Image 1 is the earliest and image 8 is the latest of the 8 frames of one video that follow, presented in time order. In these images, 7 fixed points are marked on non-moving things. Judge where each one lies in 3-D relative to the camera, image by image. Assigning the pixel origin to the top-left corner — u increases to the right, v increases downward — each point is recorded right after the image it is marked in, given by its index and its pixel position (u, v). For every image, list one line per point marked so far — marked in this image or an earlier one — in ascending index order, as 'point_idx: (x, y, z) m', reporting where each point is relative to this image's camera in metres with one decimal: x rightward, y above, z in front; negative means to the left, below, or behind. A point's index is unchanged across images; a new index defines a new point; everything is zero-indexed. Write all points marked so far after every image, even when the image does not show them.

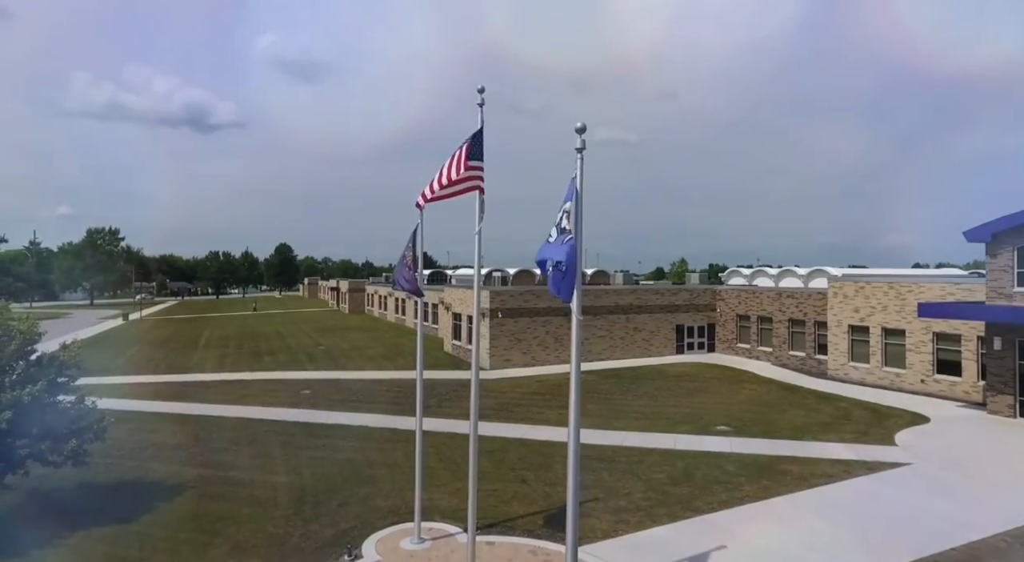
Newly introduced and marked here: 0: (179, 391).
0: (-10.0, -3.2, +19.4) m
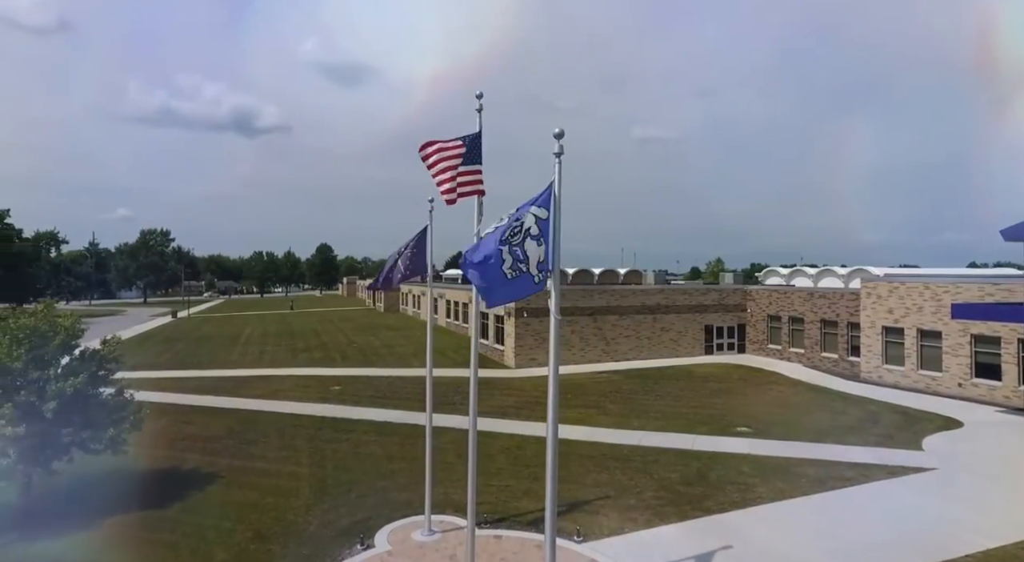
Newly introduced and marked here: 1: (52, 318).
0: (-9.3, -3.2, +20.4) m
1: (-9.3, -0.8, +13.3) m
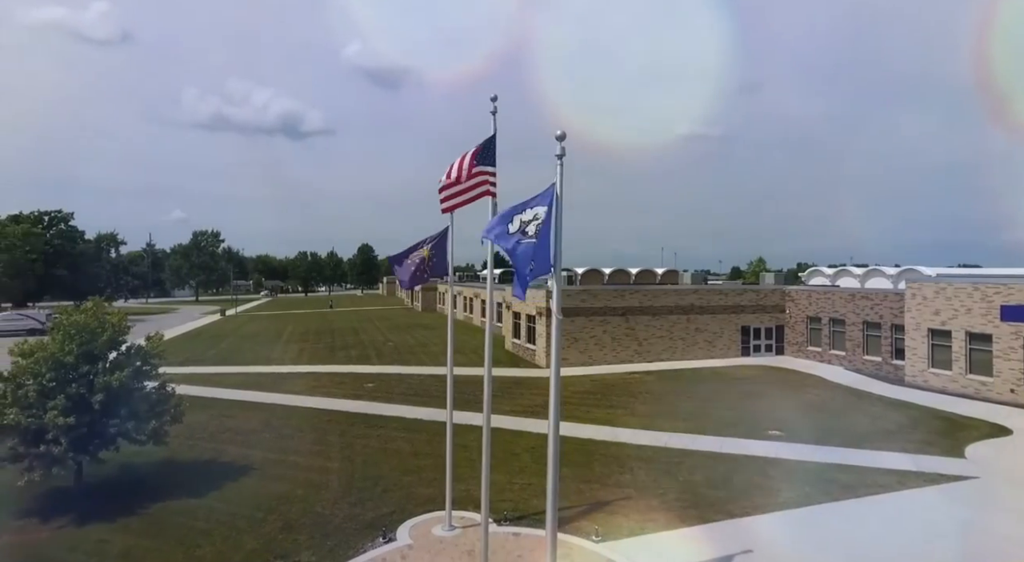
0: (-8.4, -3.2, +21.2) m
1: (-8.9, -0.7, +14.1) m
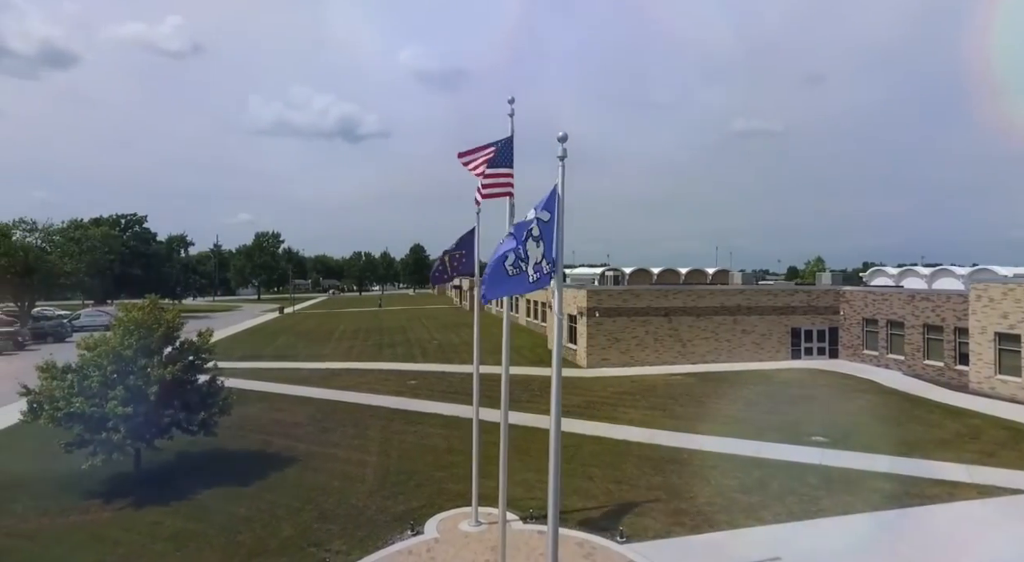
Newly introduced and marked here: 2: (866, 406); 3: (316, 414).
0: (-7.0, -3.2, +22.1) m
1: (-8.2, -0.7, +15.1) m
2: (+10.3, -3.6, +19.0) m
3: (-5.6, -3.8, +18.6) m
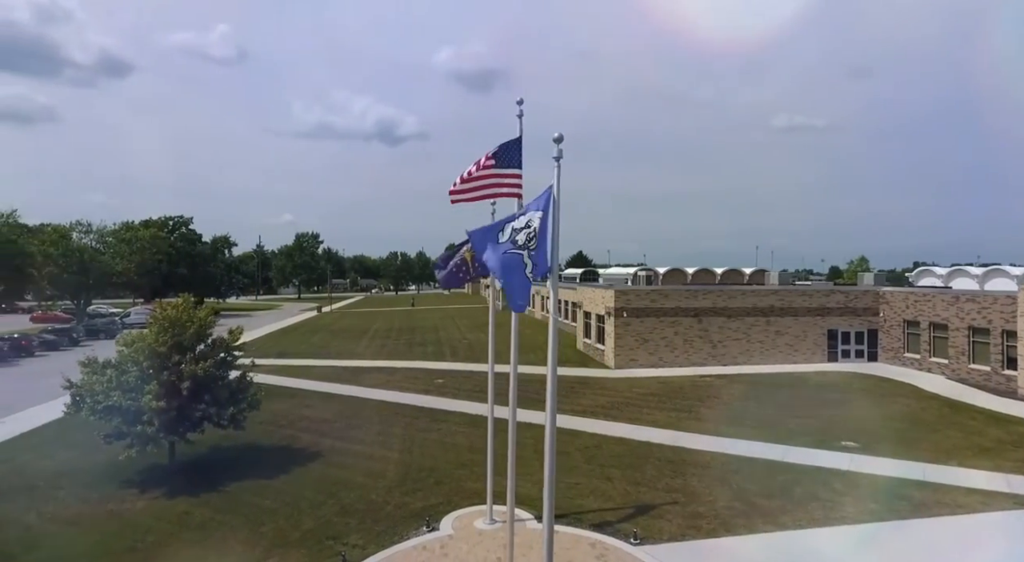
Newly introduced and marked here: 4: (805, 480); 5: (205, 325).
0: (-6.1, -3.2, +22.6) m
1: (-7.7, -0.7, +15.7) m
2: (+11.0, -3.6, +18.4) m
3: (-4.9, -3.8, +19.0) m
4: (+6.3, -4.3, +14.0) m
5: (-7.4, -1.1, +15.7) m
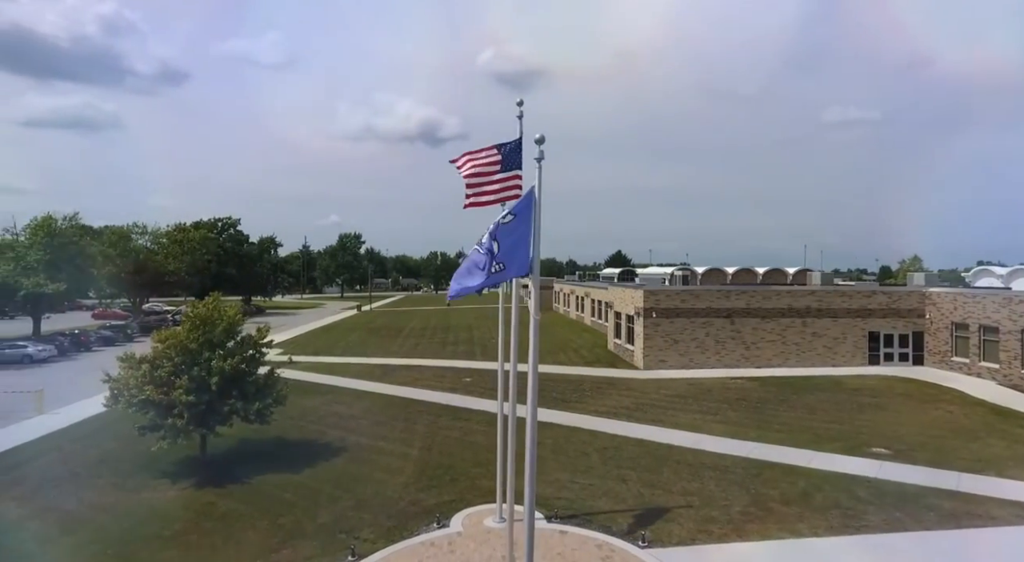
0: (-5.1, -3.2, +23.1) m
1: (-7.3, -0.7, +16.3) m
2: (+11.6, -3.6, +17.6) m
3: (-4.2, -3.8, +19.5) m
4: (+6.5, -4.3, +13.6) m
5: (-6.9, -1.0, +16.3) m
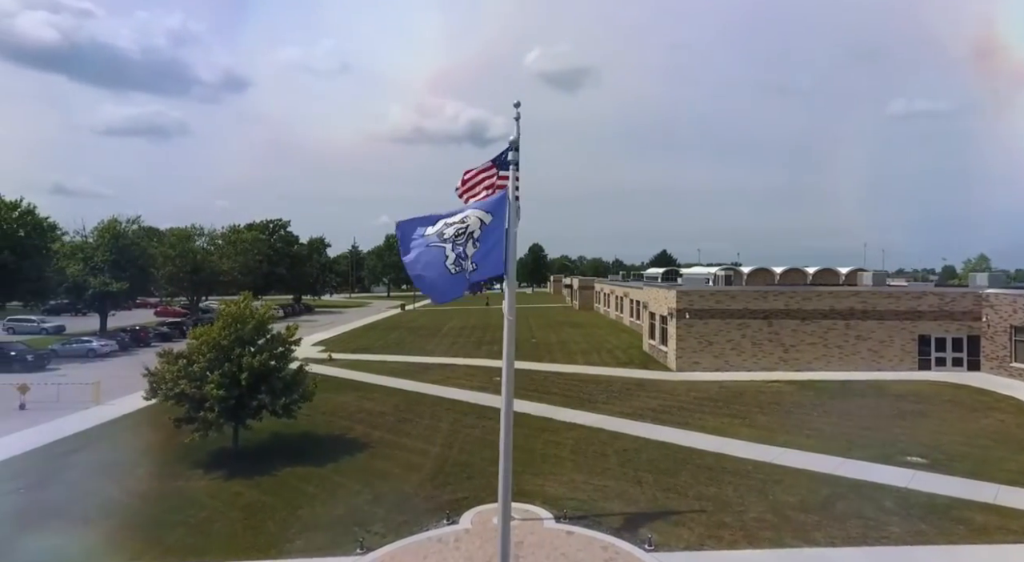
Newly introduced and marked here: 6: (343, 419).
0: (-4.0, -3.2, +23.6) m
1: (-6.7, -0.7, +17.0) m
2: (+12.1, -3.6, +16.5) m
3: (-3.4, -3.7, +19.8) m
4: (+6.7, -4.3, +13.0) m
5: (-6.4, -1.0, +17.0) m
6: (-4.8, -3.9, +18.7) m
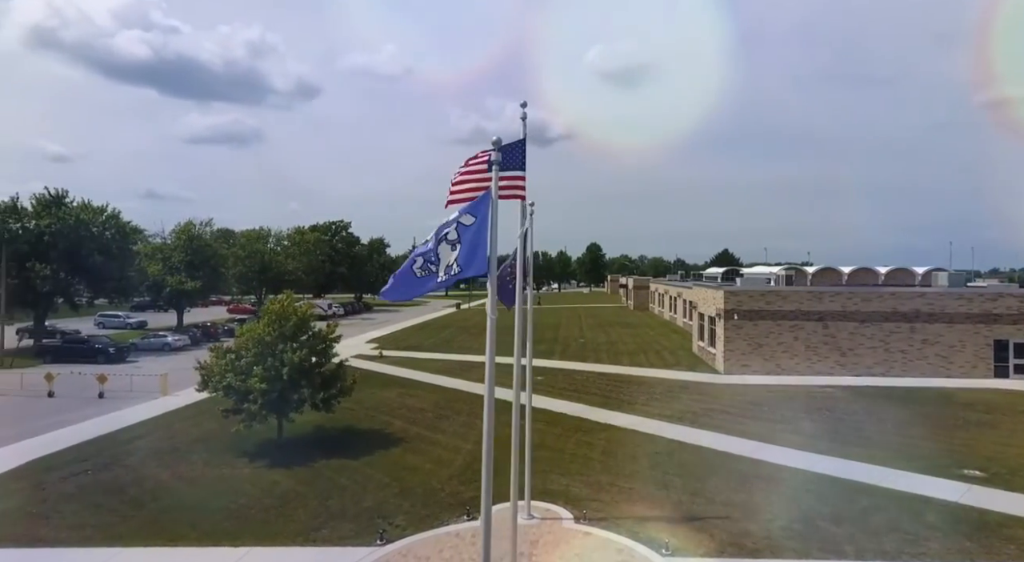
0: (-2.3, -3.1, +23.9) m
1: (-5.8, -0.6, +17.6) m
2: (+12.8, -3.6, +15.0) m
3: (-2.2, -3.7, +20.1) m
4: (+7.1, -4.2, +12.1) m
5: (-5.5, -1.0, +17.6) m
6: (-3.7, -3.9, +19.2) m
